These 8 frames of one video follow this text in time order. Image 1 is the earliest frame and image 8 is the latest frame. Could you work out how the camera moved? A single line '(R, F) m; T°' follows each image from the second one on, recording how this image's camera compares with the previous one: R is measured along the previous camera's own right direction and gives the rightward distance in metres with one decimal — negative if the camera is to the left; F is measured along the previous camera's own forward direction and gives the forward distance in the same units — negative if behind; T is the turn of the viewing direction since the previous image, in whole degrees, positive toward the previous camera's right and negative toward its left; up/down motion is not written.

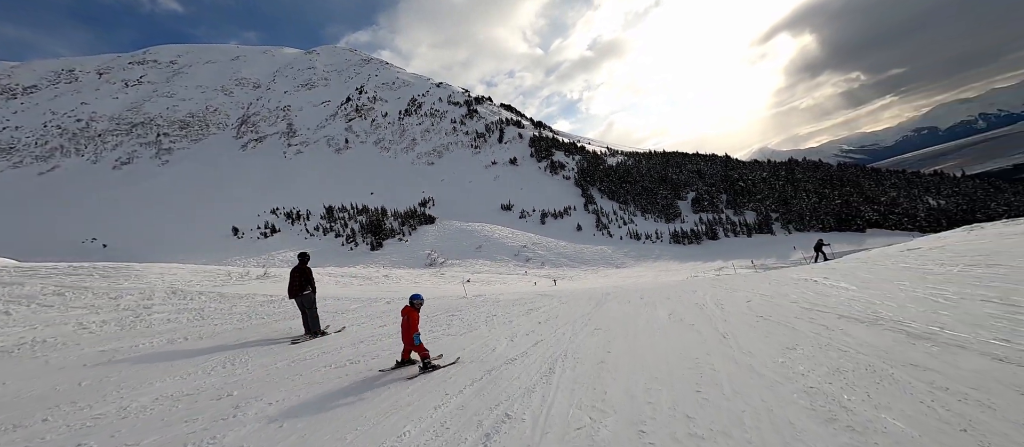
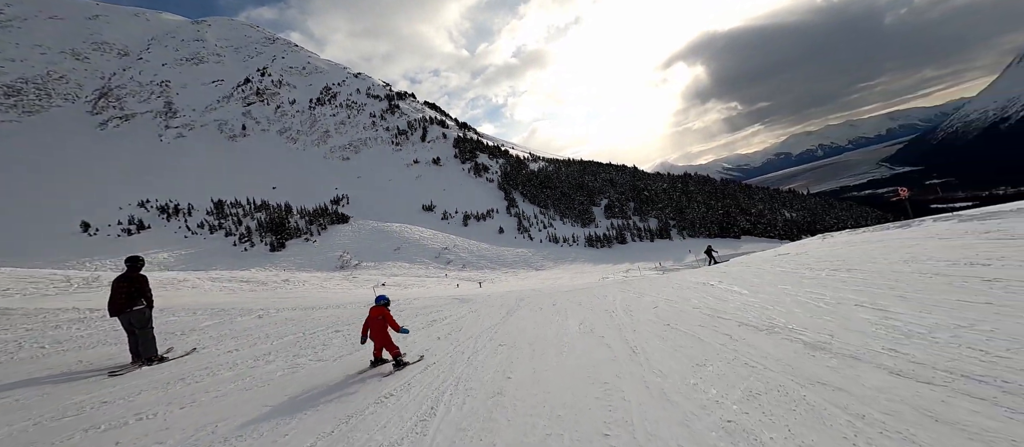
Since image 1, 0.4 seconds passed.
(+0.2, +0.4) m; +12°
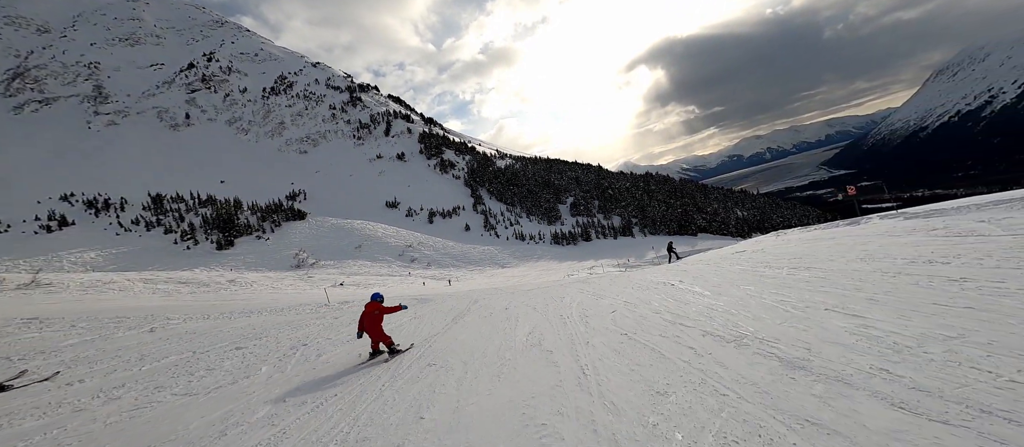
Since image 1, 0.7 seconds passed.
(+0.1, +0.6) m; +5°
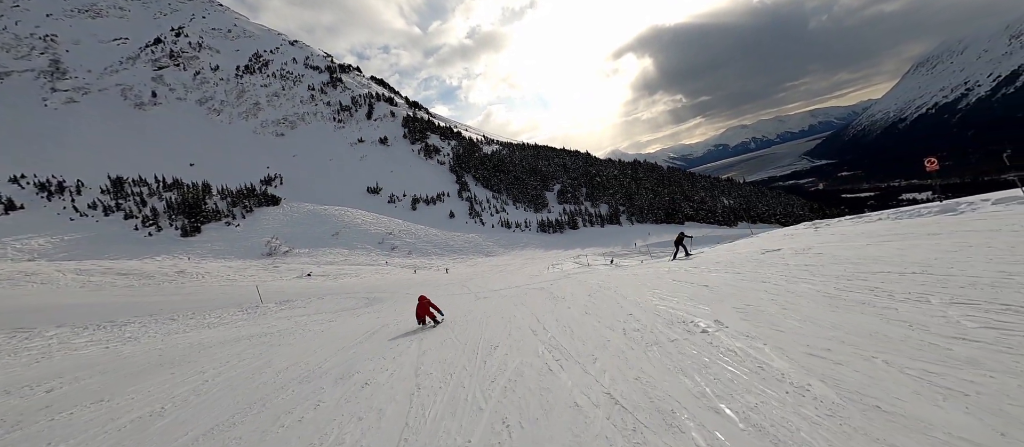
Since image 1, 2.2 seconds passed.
(+0.7, +2.4) m; +2°
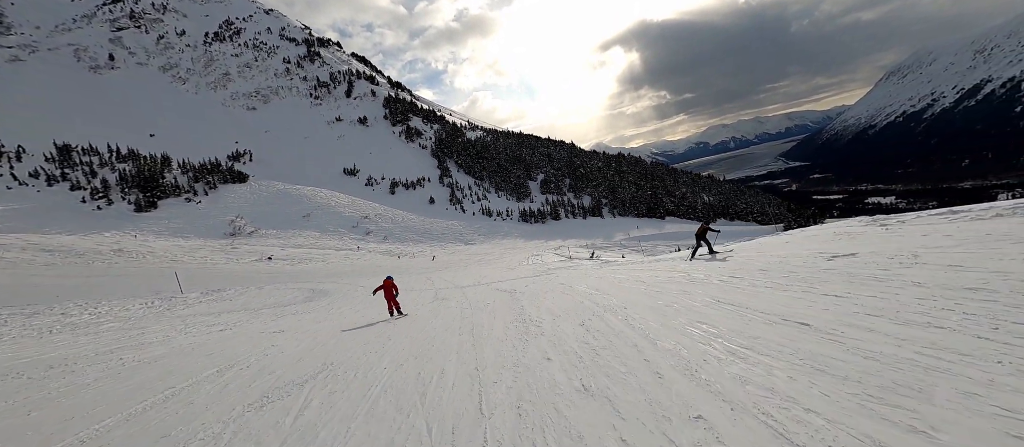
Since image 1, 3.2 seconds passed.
(0.0, +2.0) m; +3°
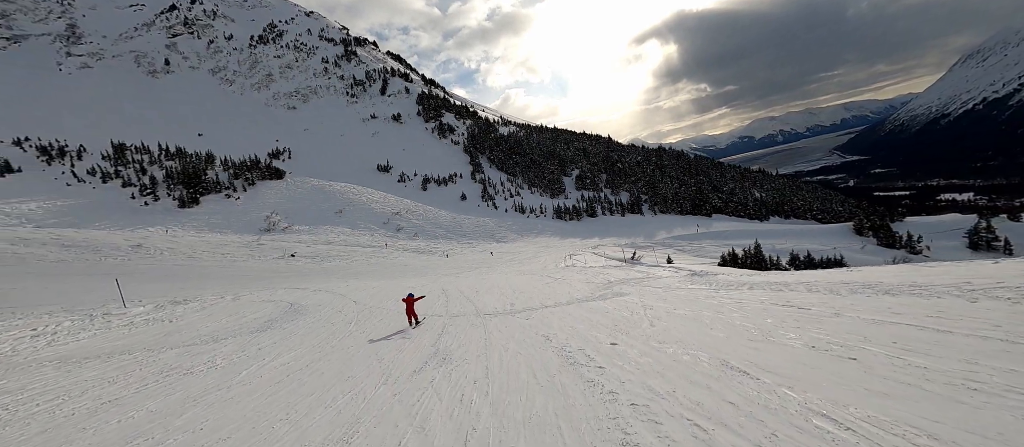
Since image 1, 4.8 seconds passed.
(-0.3, +3.3) m; -5°
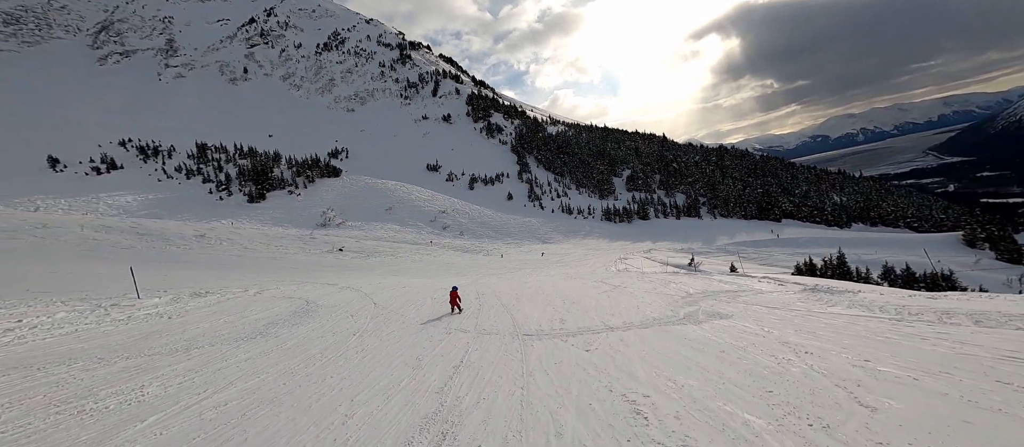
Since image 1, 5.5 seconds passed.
(0.0, +1.6) m; -7°
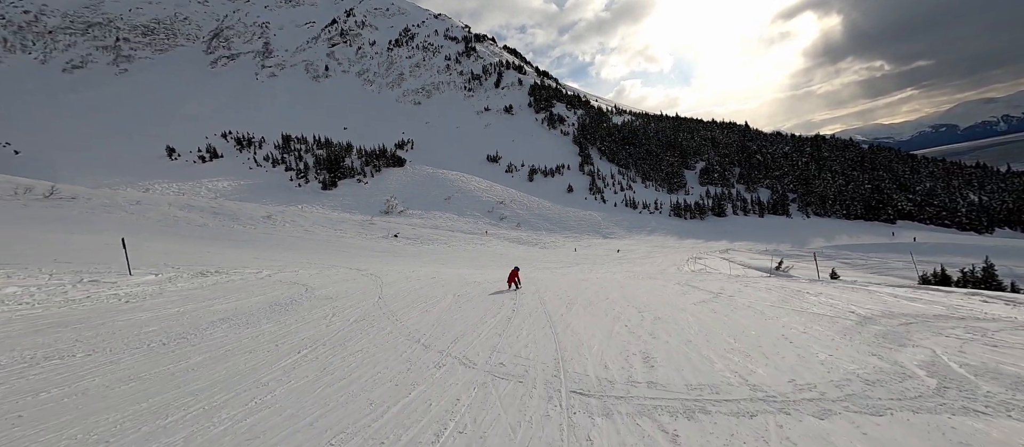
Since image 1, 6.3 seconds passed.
(+0.1, +2.2) m; -9°
